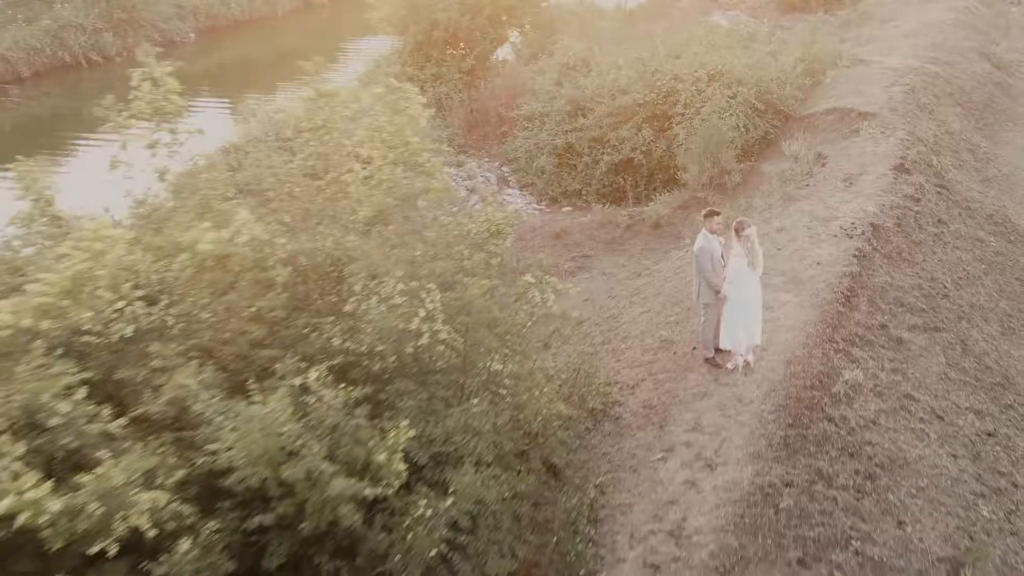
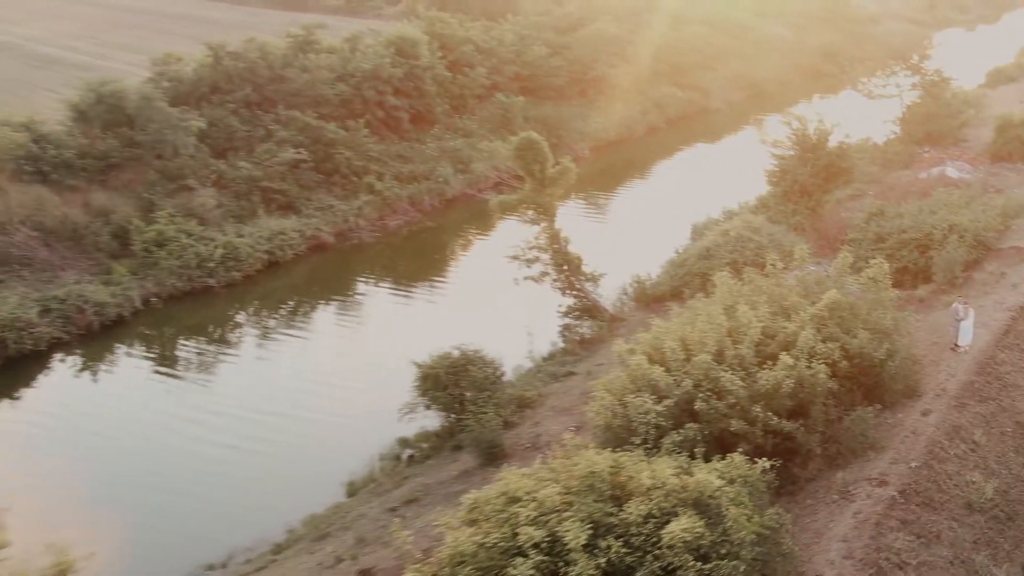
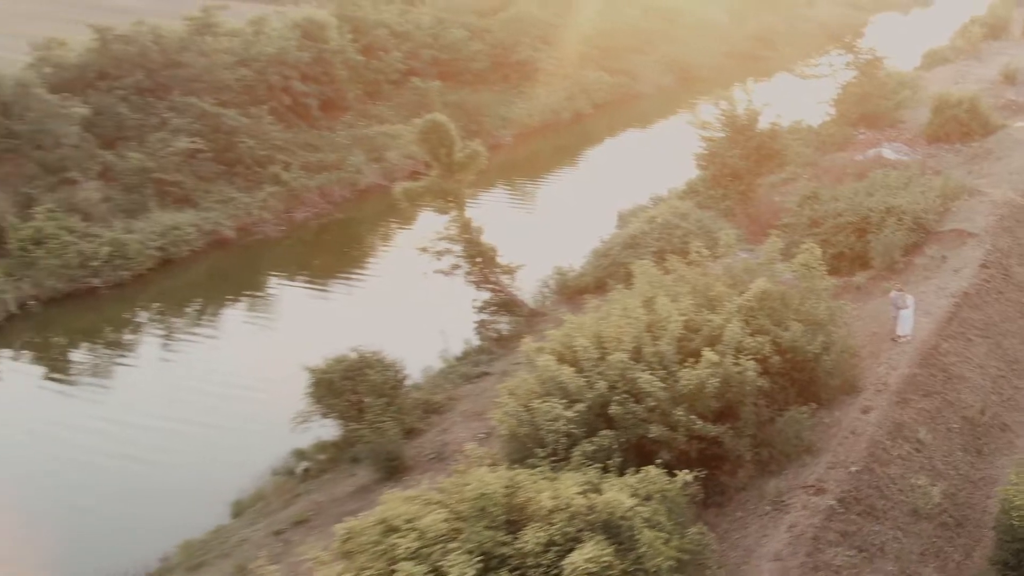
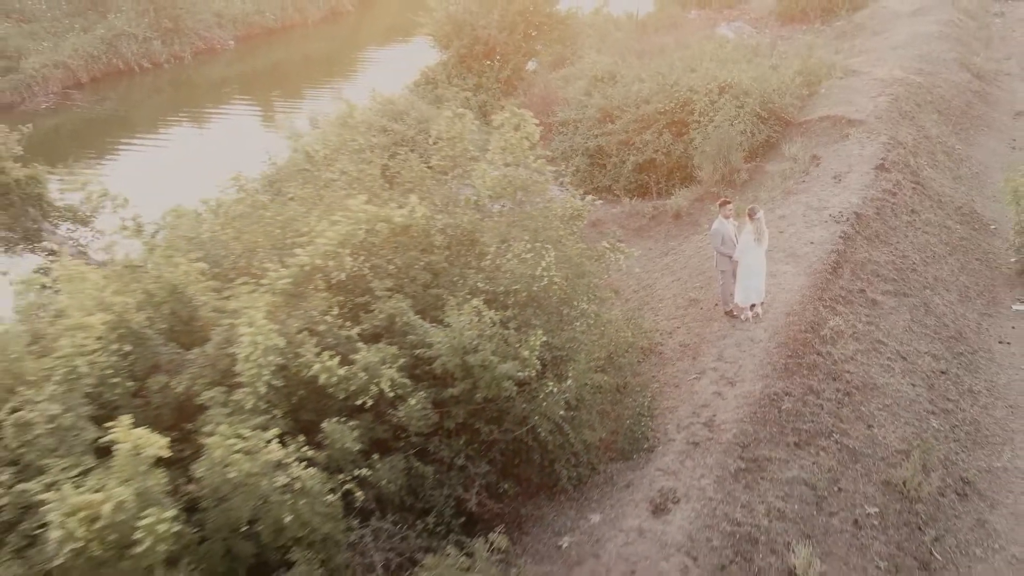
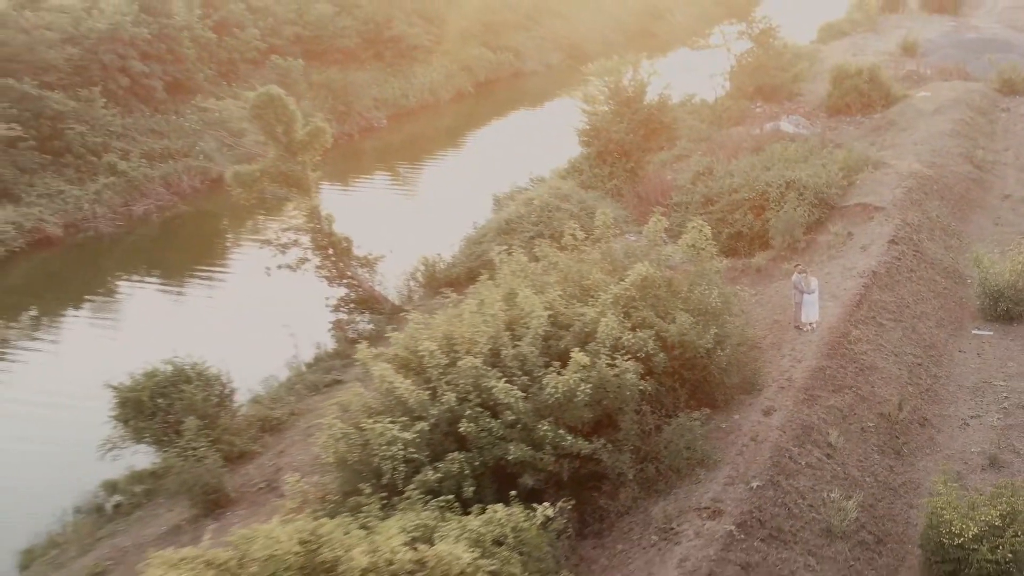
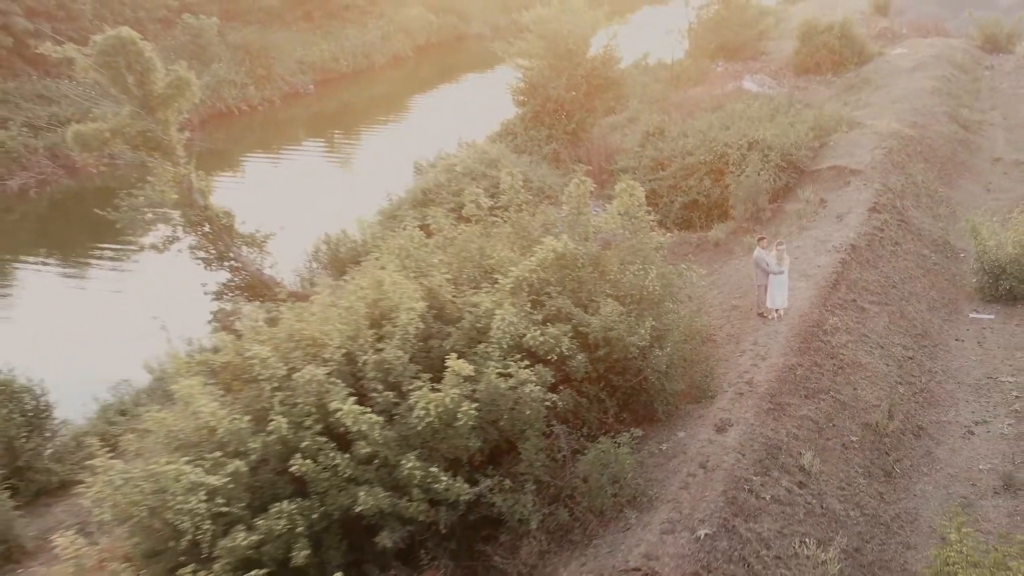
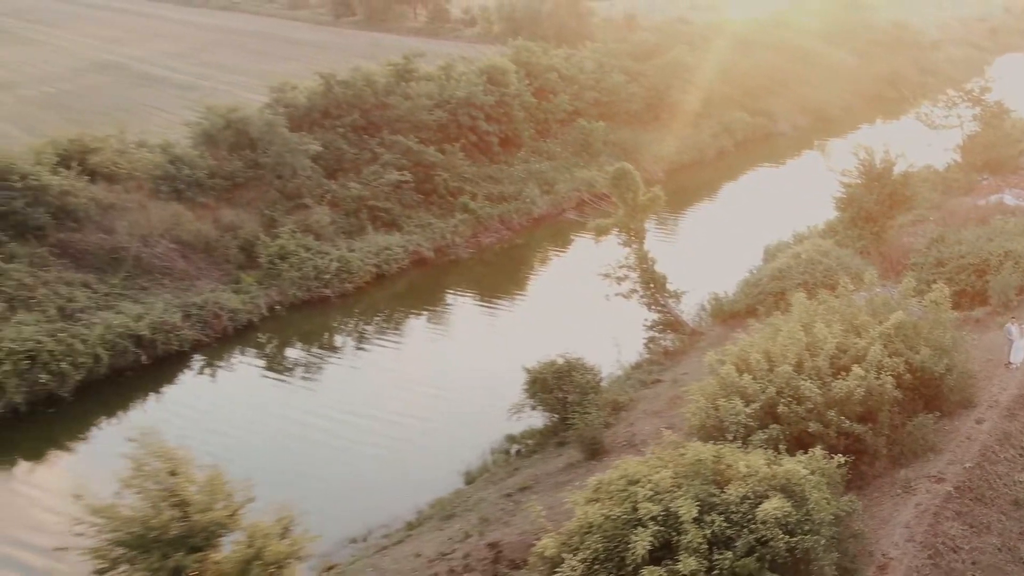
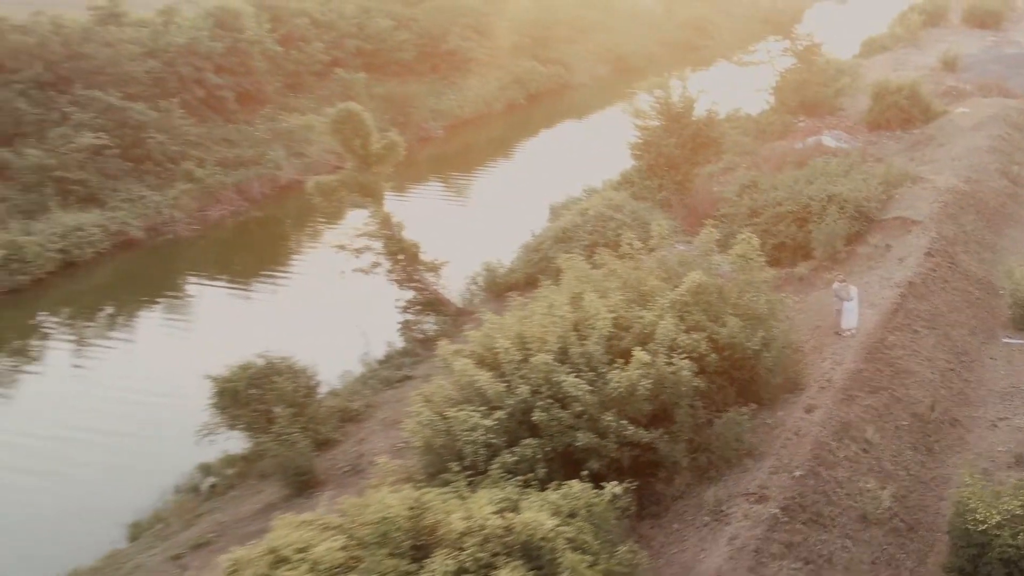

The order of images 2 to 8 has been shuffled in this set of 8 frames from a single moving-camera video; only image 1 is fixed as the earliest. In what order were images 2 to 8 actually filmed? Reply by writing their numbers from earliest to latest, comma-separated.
4, 6, 5, 8, 3, 2, 7
